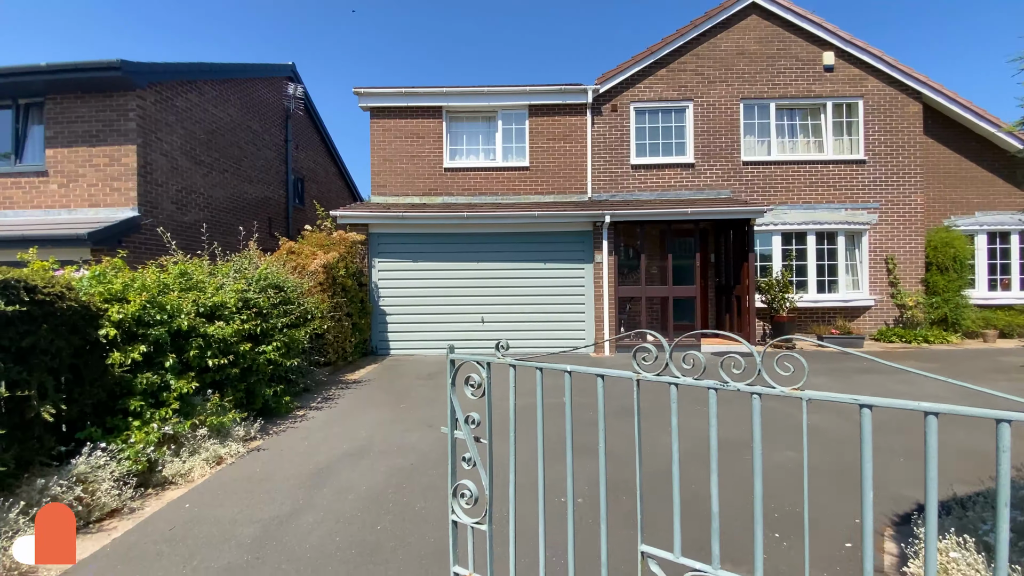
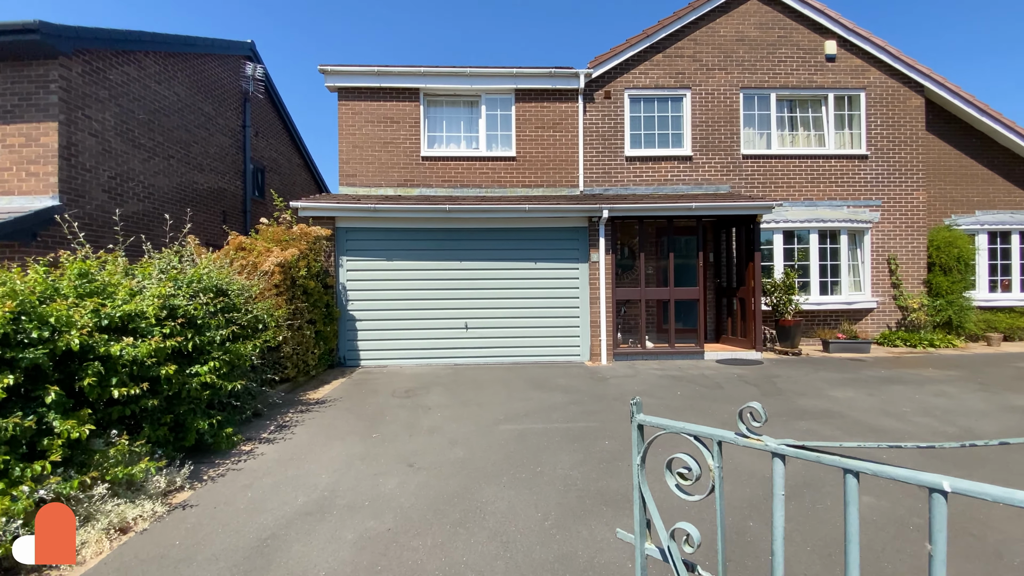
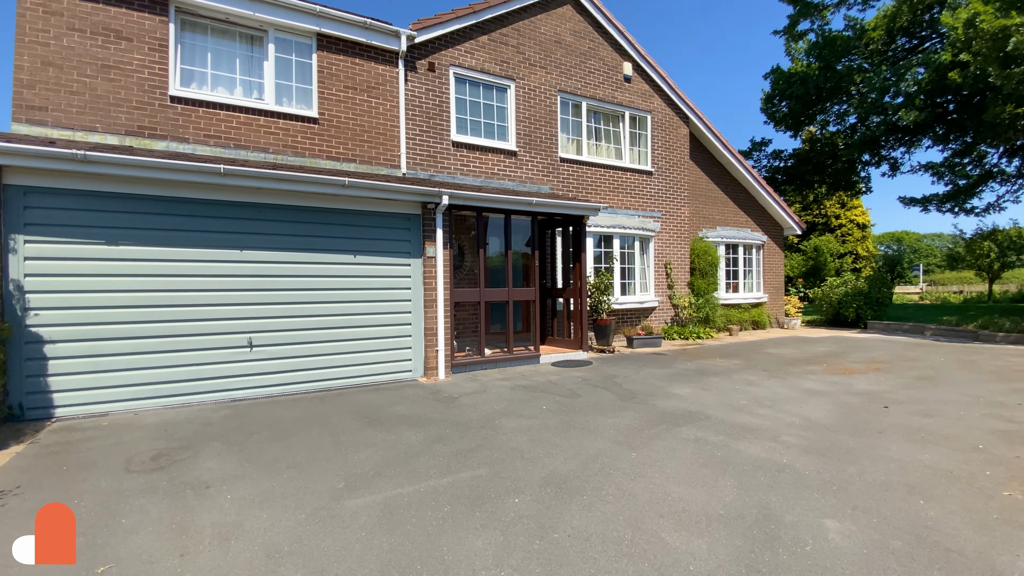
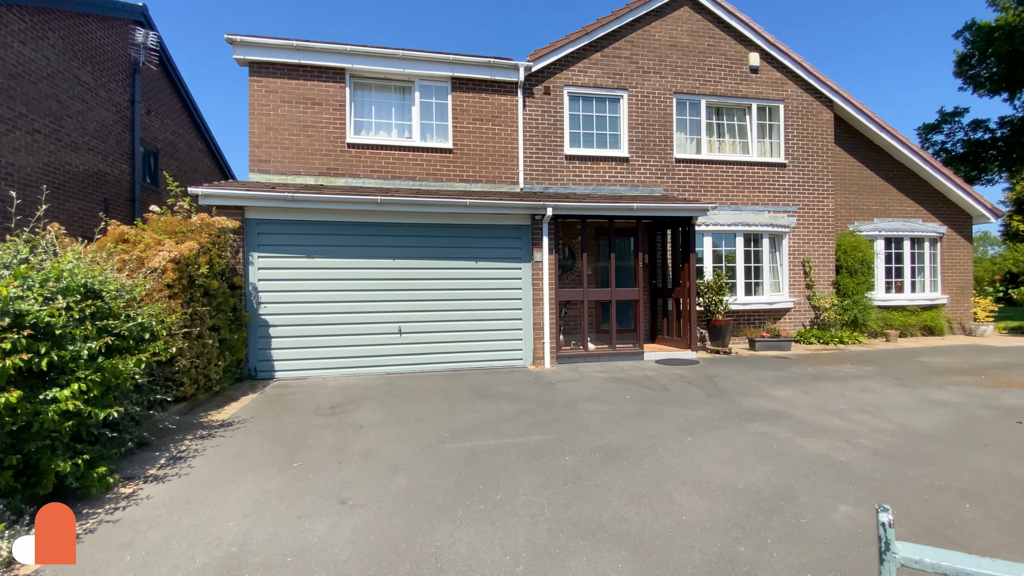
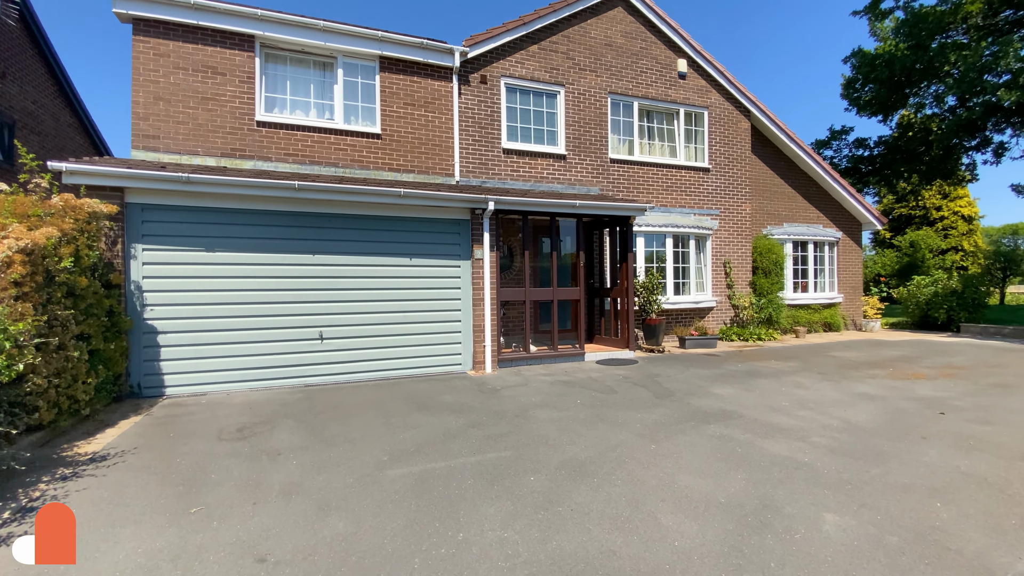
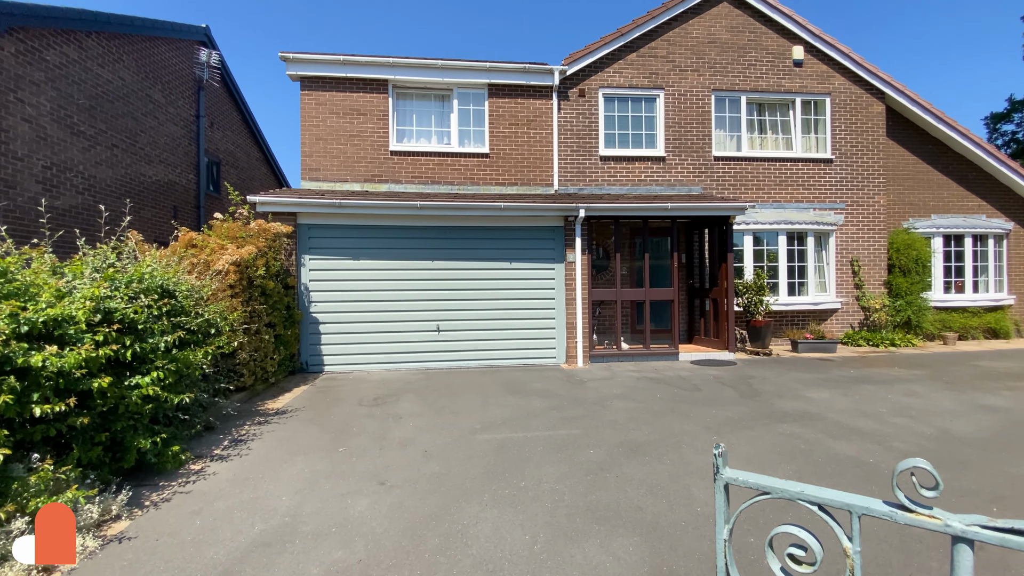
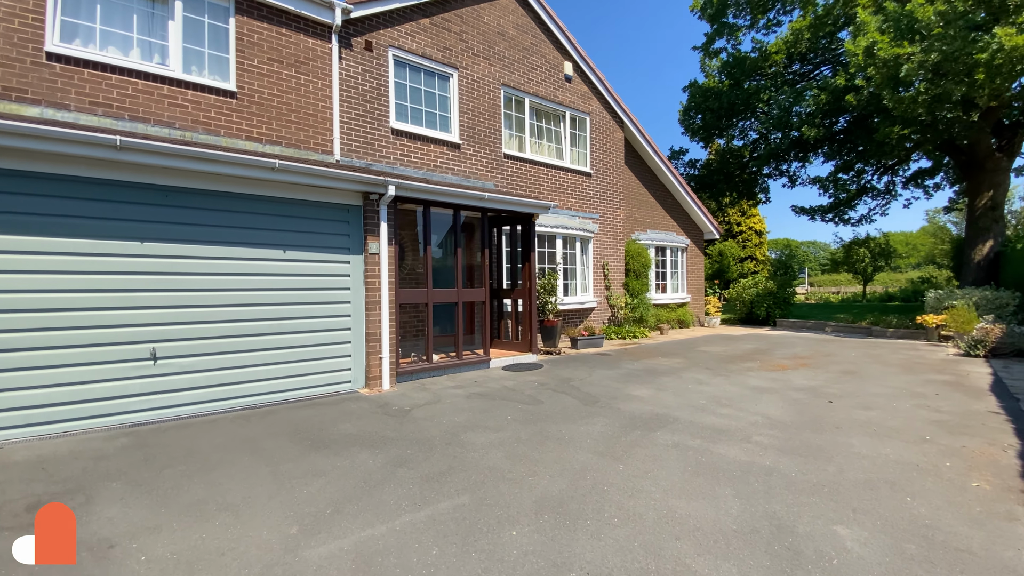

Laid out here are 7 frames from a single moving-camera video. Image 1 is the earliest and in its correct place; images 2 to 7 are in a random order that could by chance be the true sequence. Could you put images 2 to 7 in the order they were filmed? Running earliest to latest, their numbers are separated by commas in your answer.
2, 6, 4, 5, 3, 7
